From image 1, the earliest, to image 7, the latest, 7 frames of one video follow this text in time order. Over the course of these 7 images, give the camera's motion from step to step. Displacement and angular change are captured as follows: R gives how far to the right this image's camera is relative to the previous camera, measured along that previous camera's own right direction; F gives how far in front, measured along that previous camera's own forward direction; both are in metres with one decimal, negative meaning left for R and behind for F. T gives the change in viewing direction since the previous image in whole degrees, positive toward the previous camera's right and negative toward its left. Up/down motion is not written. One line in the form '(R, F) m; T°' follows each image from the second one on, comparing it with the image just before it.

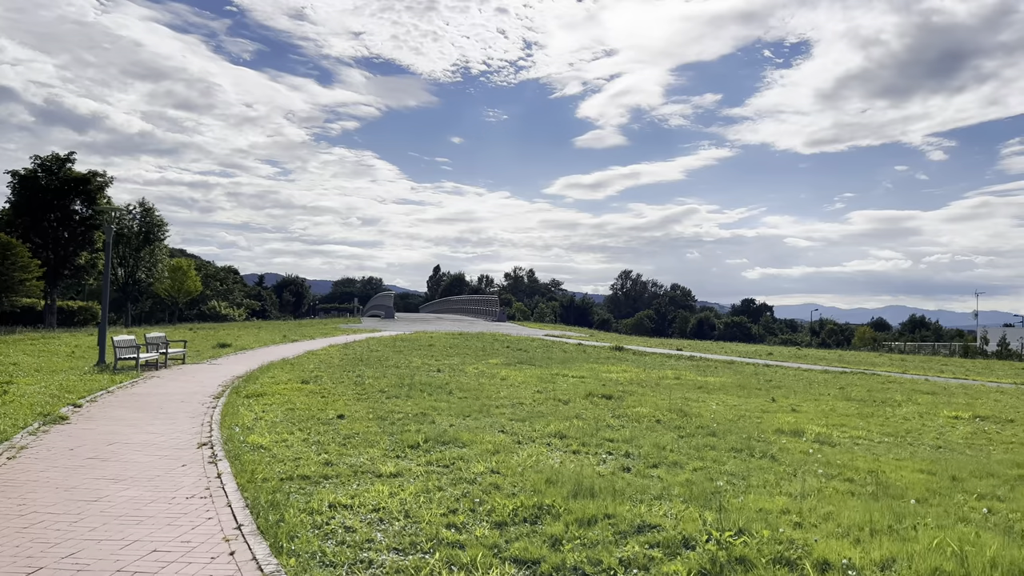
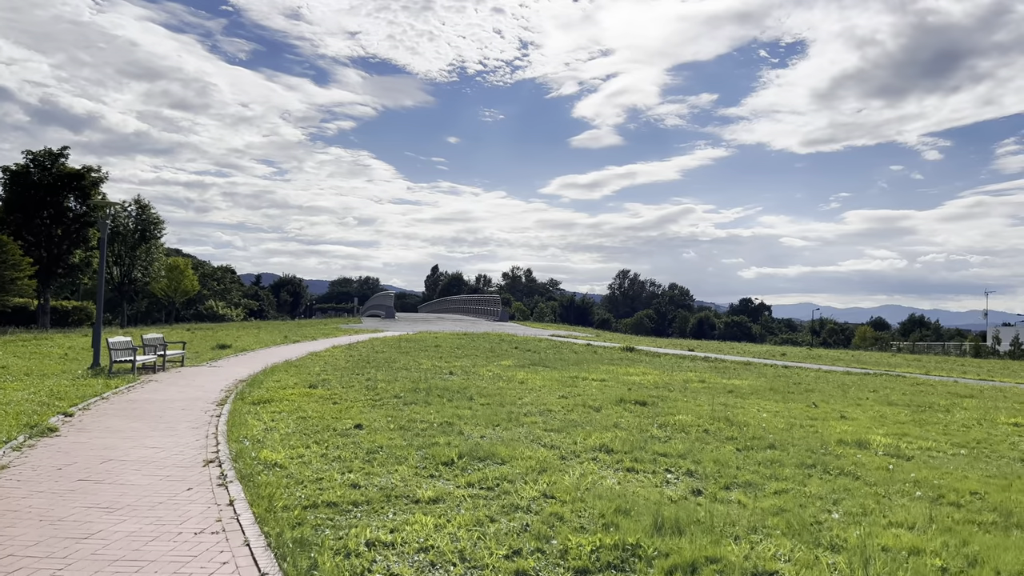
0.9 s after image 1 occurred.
(-0.5, +1.0) m; 0°
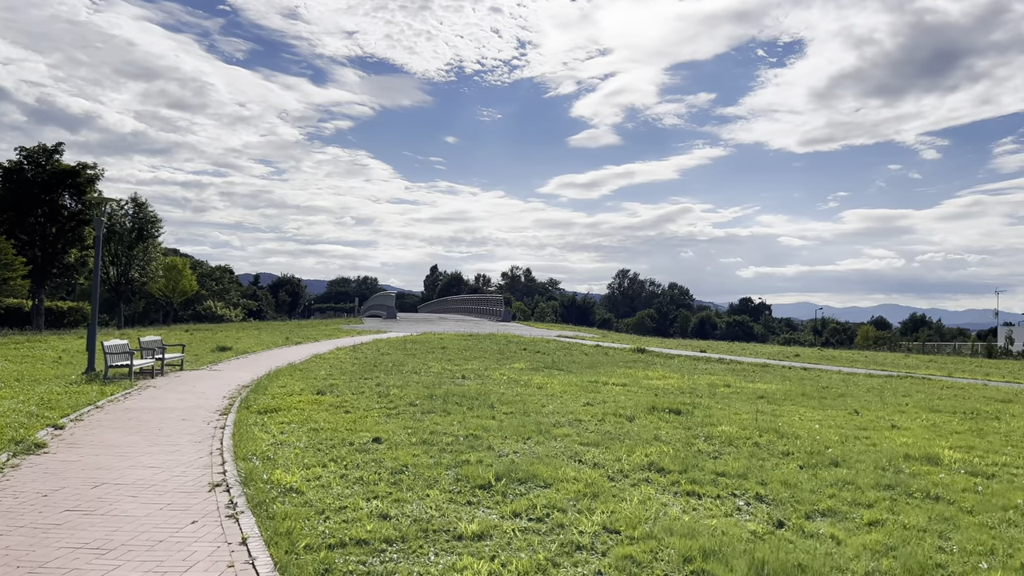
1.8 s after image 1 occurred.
(-0.4, +0.9) m; 0°
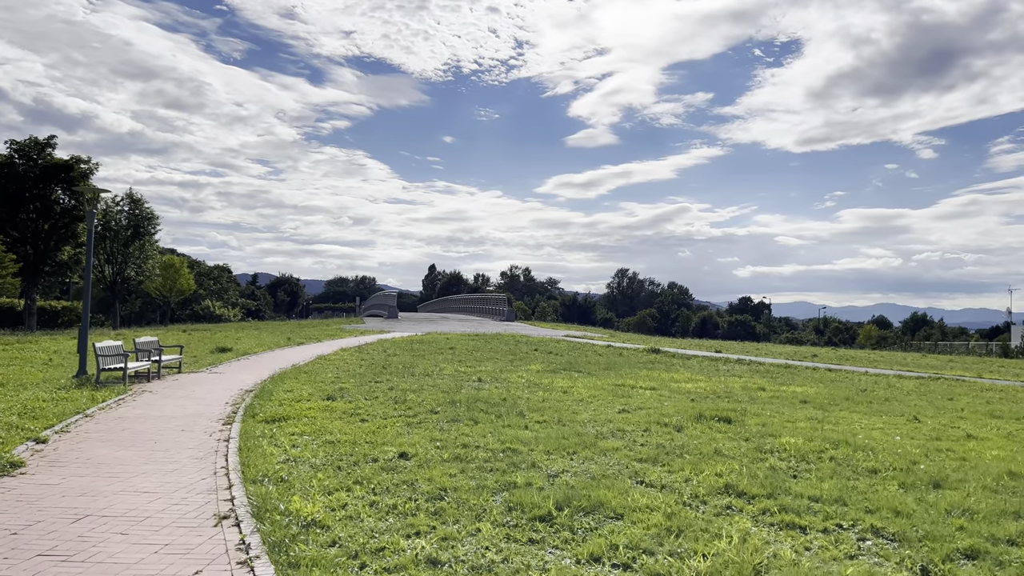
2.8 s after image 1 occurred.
(-0.5, +1.2) m; 0°
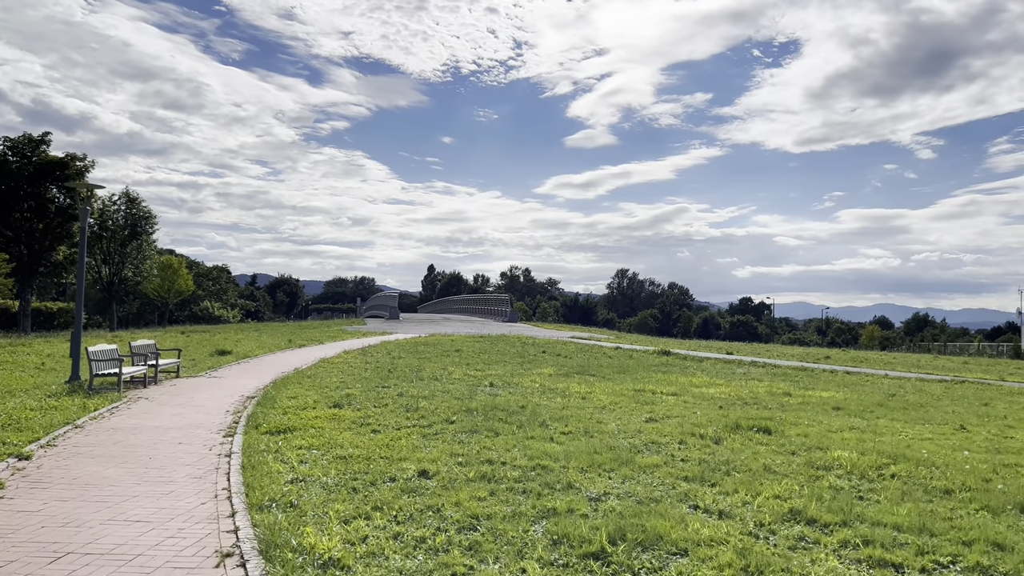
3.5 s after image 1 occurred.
(-0.3, +0.8) m; 0°
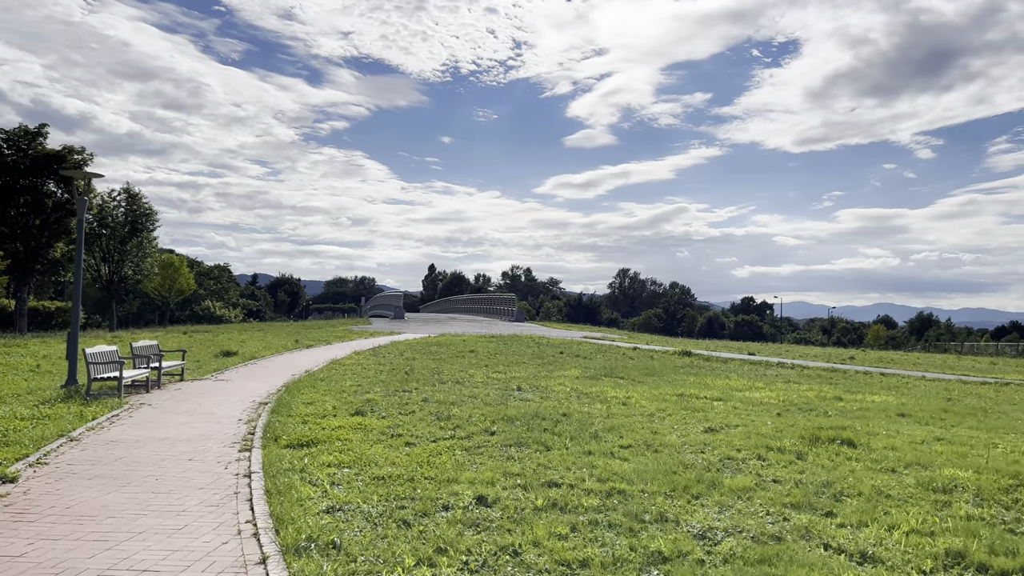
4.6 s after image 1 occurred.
(-0.6, +1.2) m; 0°
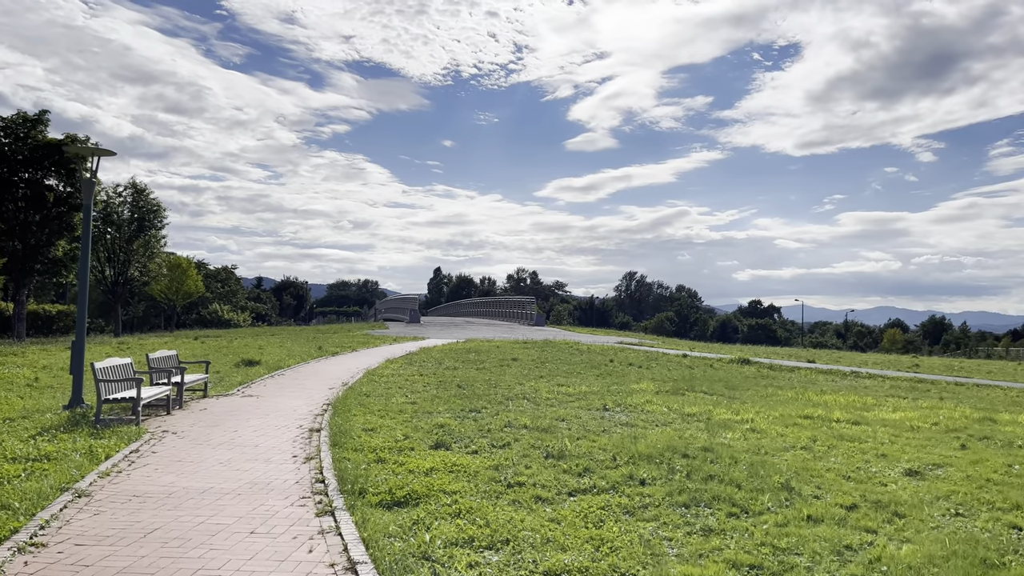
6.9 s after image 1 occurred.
(-1.4, +2.6) m; 0°
